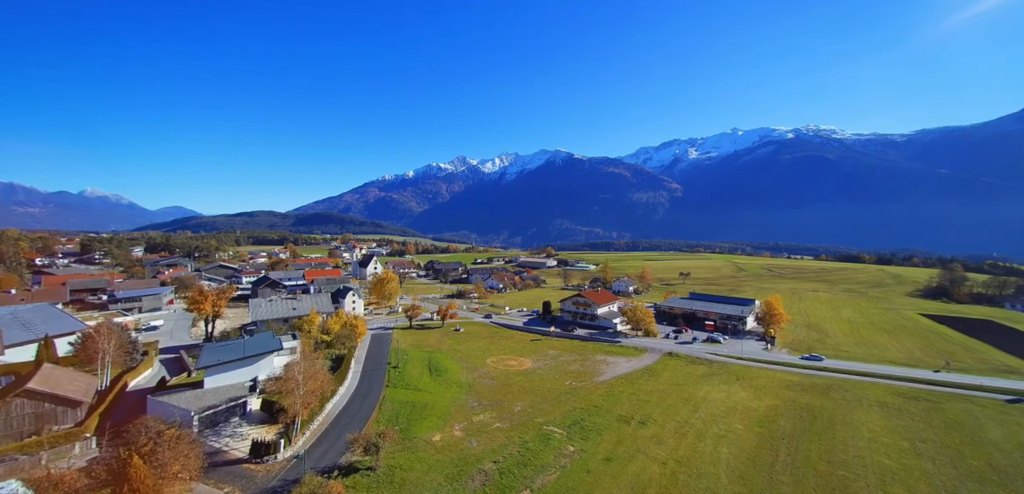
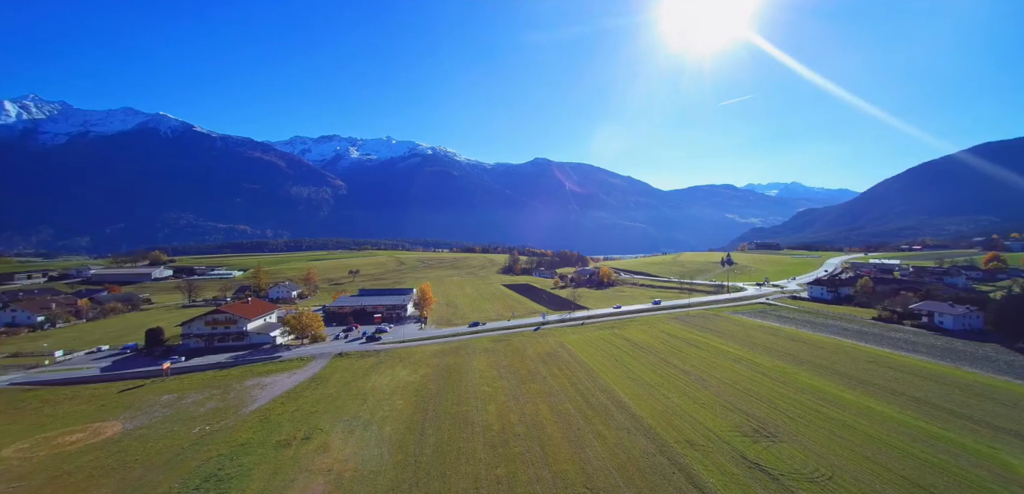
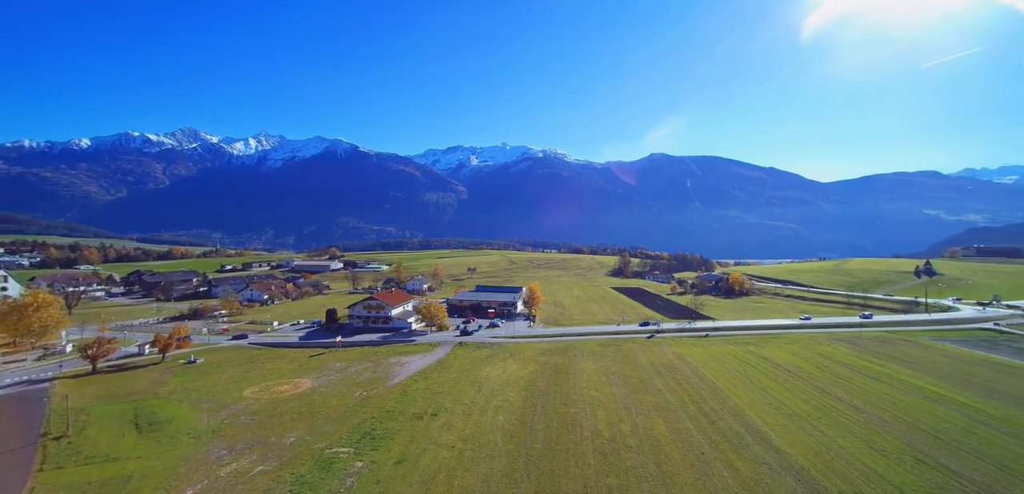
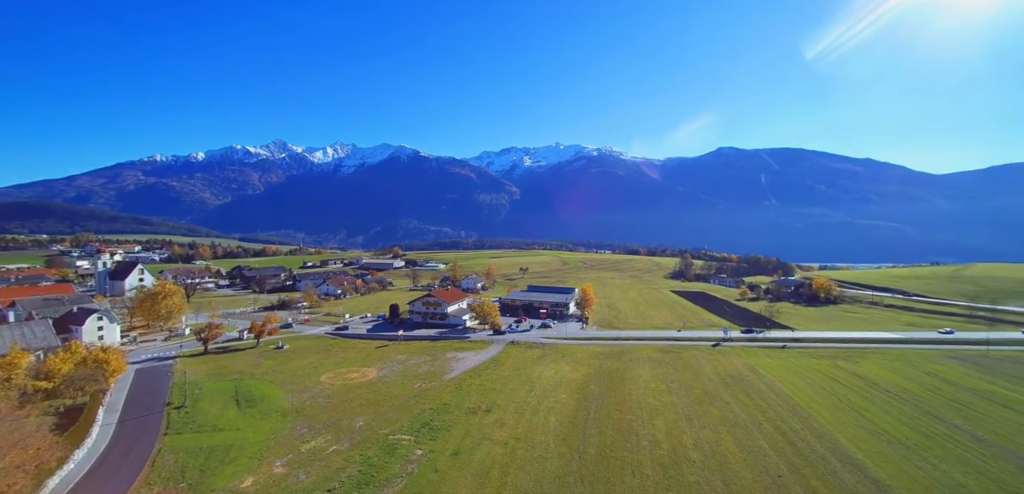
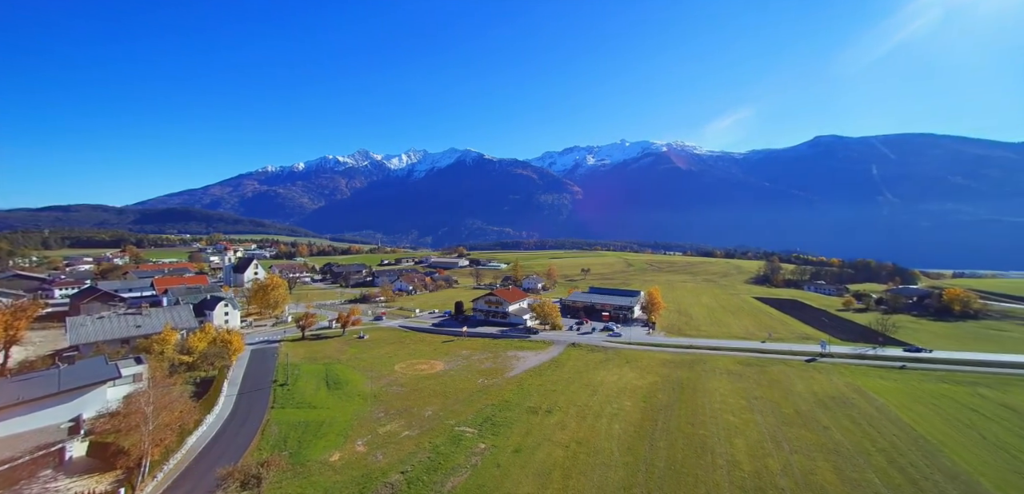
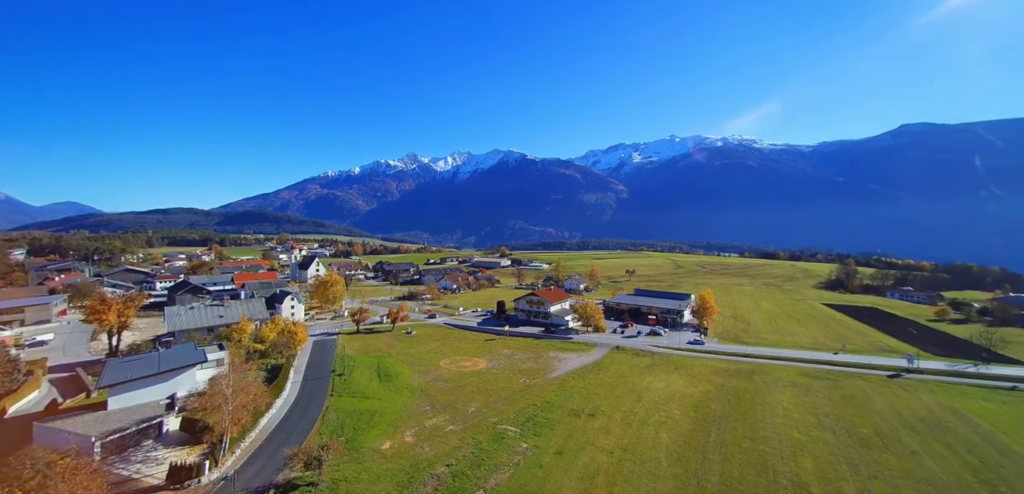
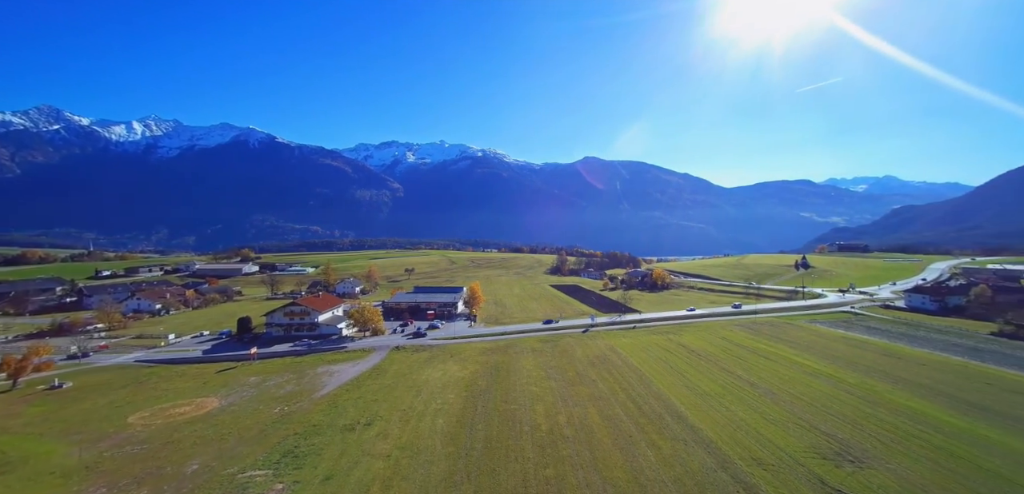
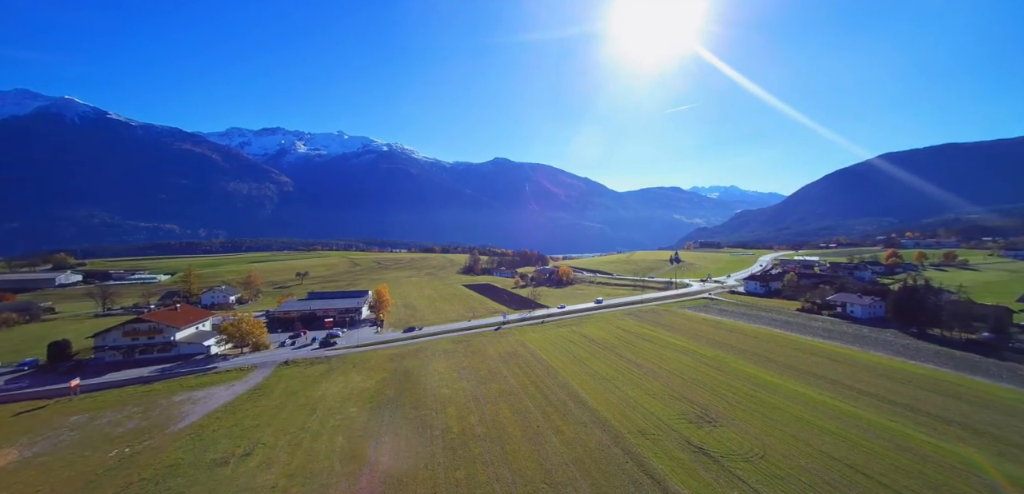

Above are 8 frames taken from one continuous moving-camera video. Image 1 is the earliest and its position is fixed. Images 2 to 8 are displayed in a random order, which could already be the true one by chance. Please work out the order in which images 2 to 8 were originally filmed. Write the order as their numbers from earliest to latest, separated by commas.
6, 5, 4, 3, 7, 2, 8
